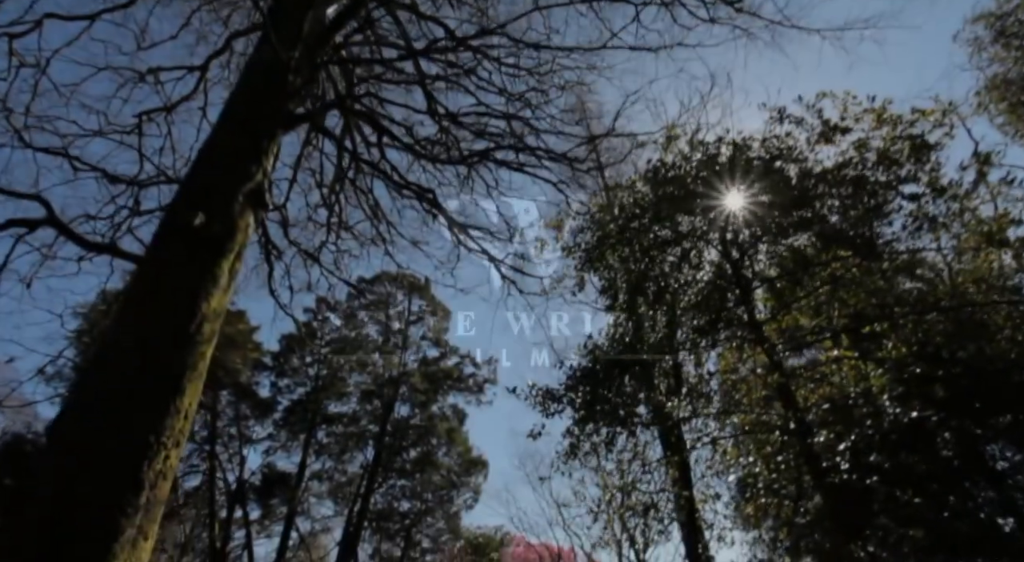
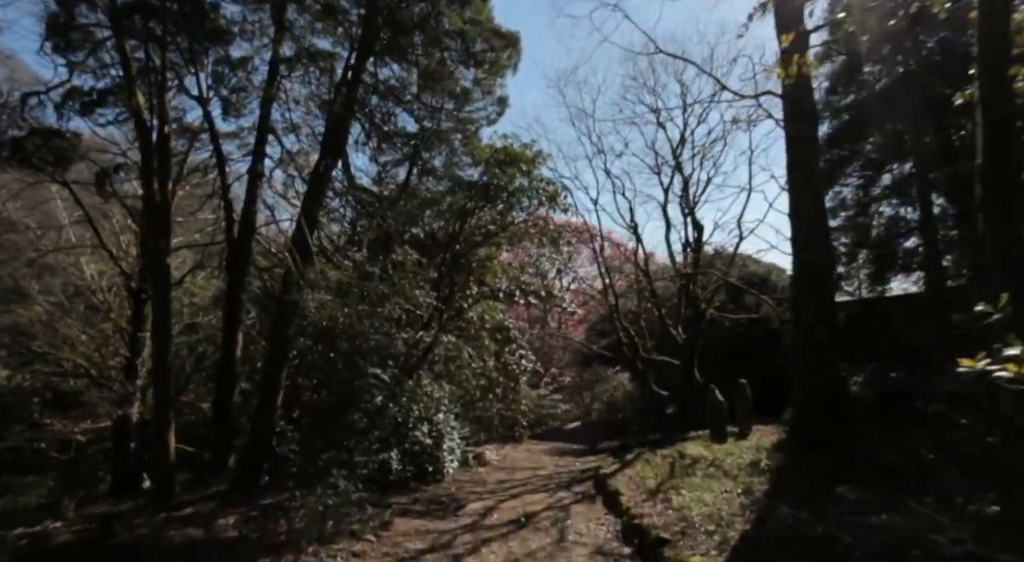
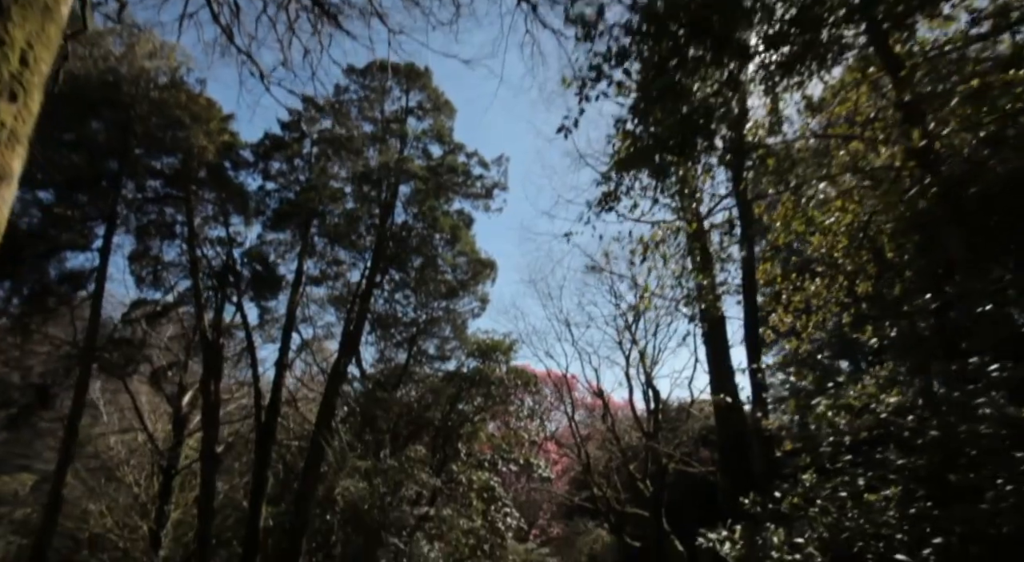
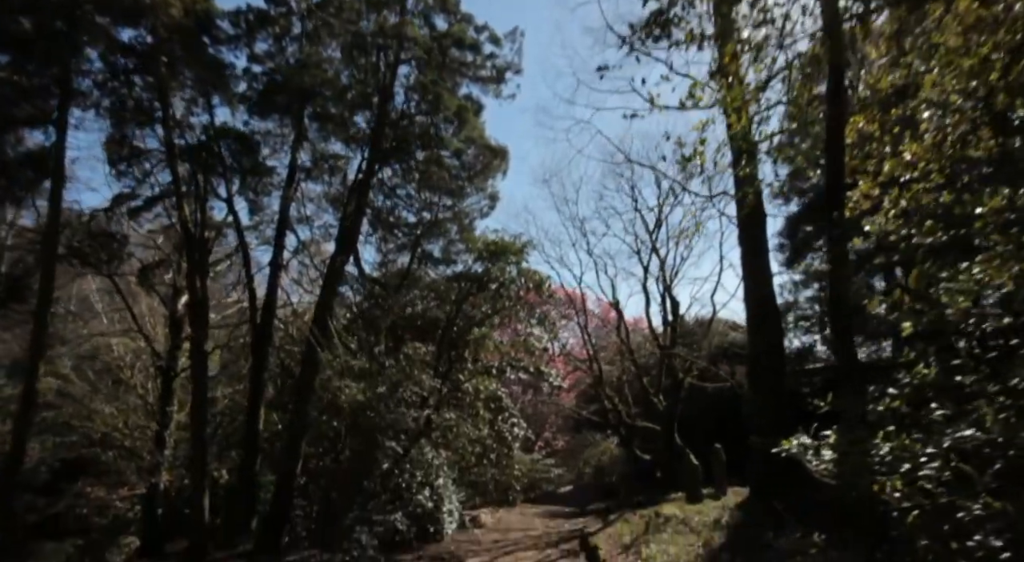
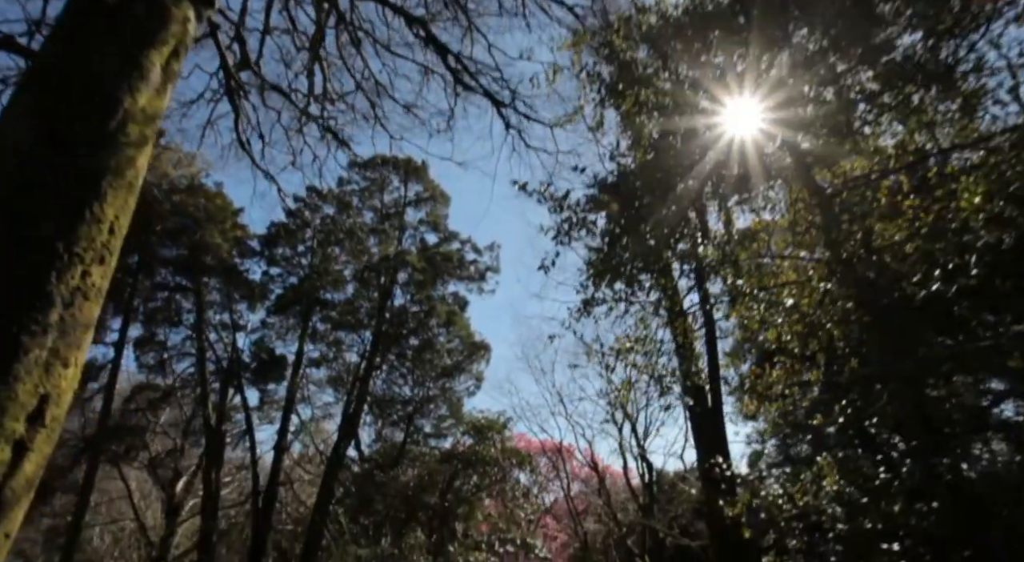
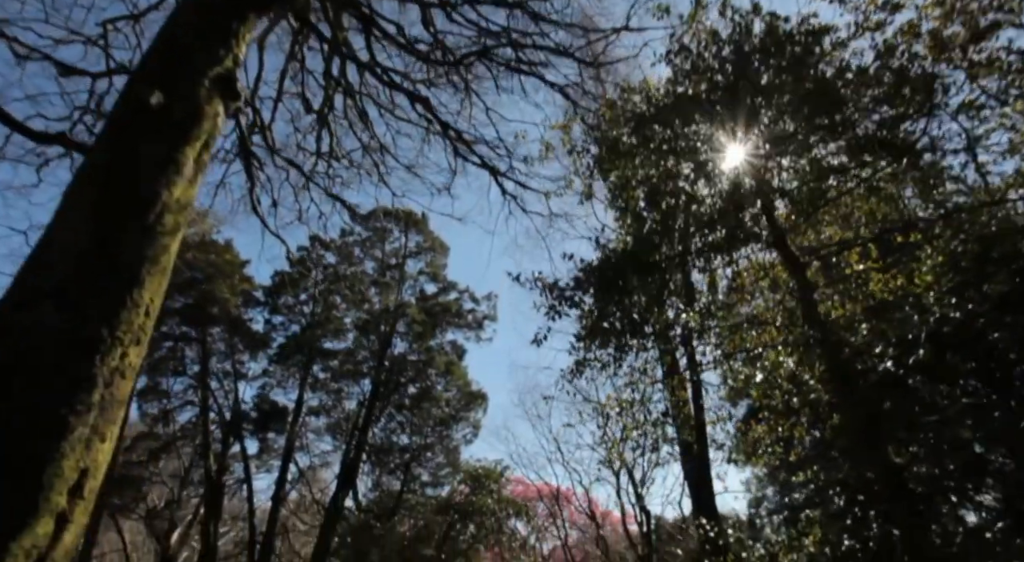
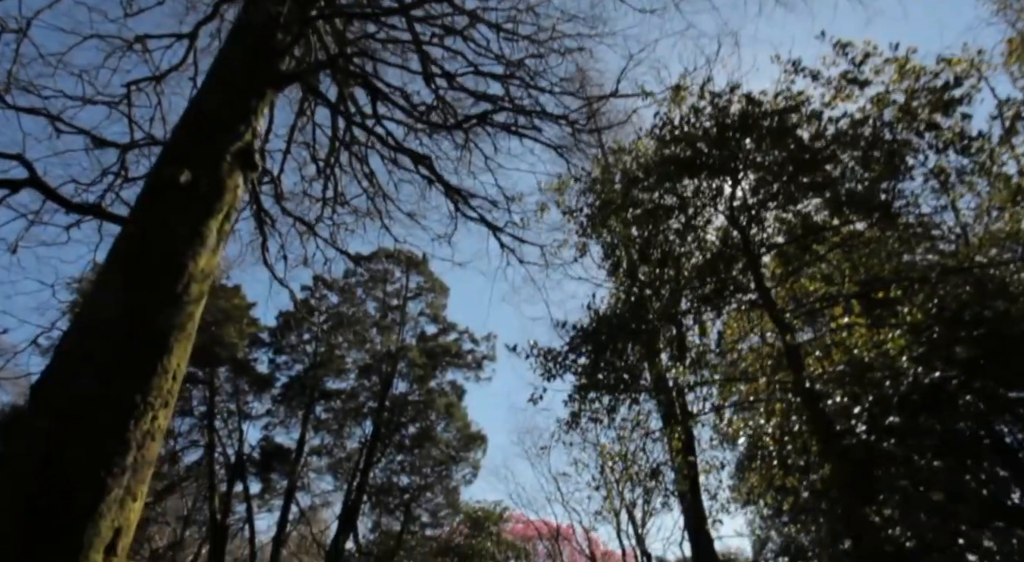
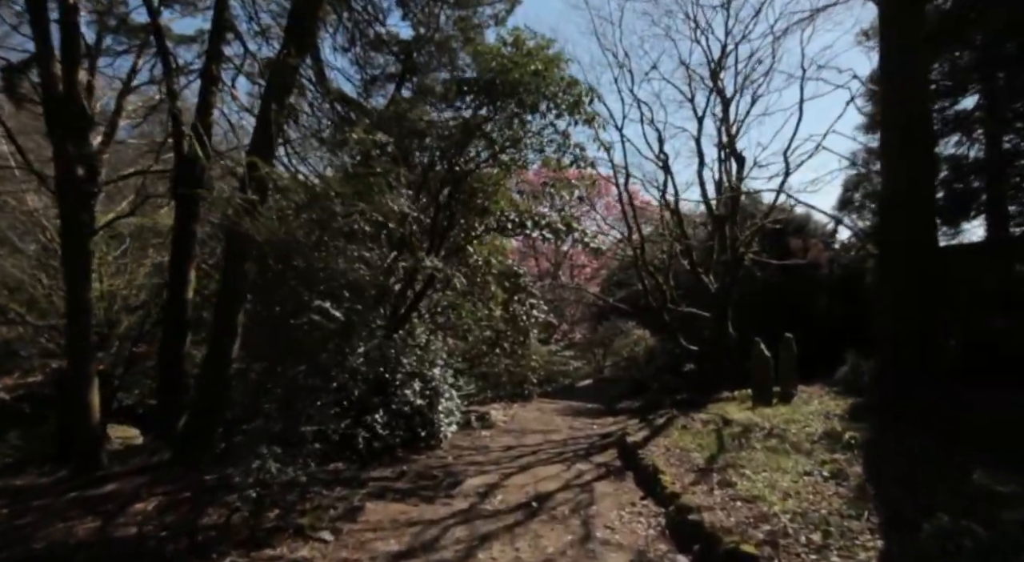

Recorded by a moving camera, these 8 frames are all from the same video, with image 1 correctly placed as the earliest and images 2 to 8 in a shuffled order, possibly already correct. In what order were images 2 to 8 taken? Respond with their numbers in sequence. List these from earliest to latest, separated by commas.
7, 6, 5, 3, 4, 2, 8
